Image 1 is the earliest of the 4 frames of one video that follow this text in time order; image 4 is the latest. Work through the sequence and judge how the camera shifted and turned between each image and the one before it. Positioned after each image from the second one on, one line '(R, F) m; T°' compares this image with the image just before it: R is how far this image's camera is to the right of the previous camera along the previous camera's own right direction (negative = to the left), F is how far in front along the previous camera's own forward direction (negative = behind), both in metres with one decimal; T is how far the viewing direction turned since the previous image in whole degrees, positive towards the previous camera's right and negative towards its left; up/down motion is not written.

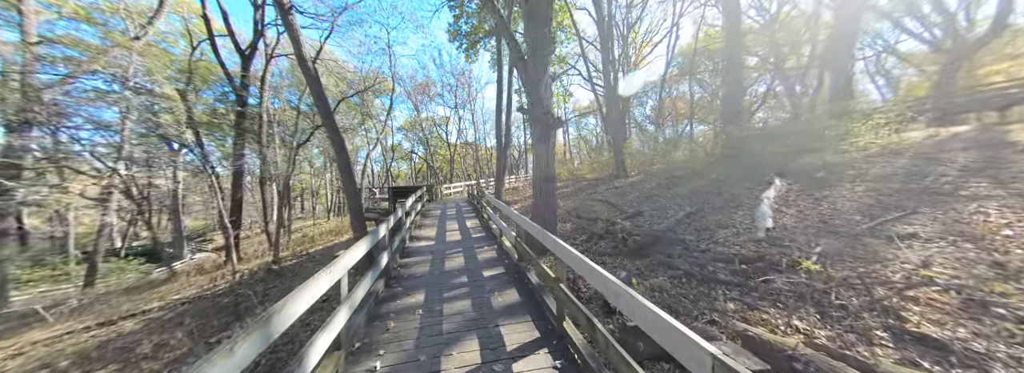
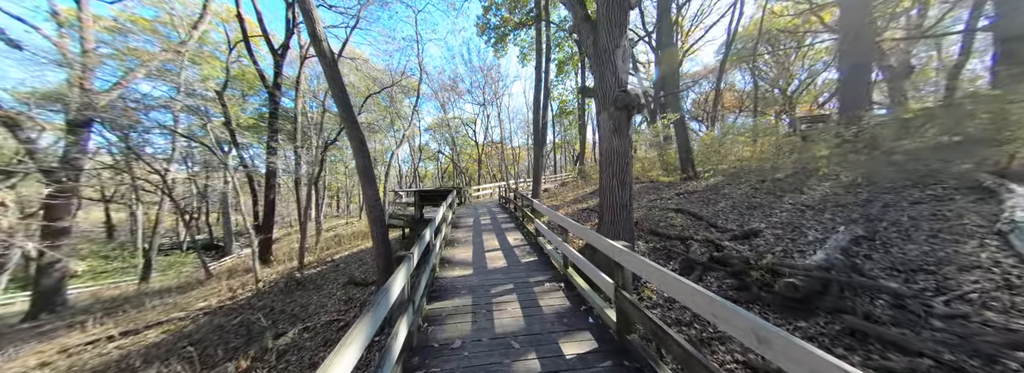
(-0.5, +1.3) m; -5°
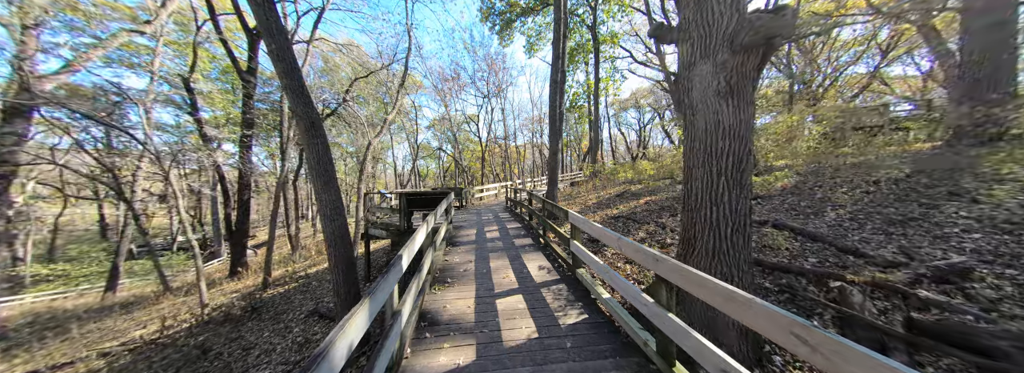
(-0.2, +1.6) m; 0°
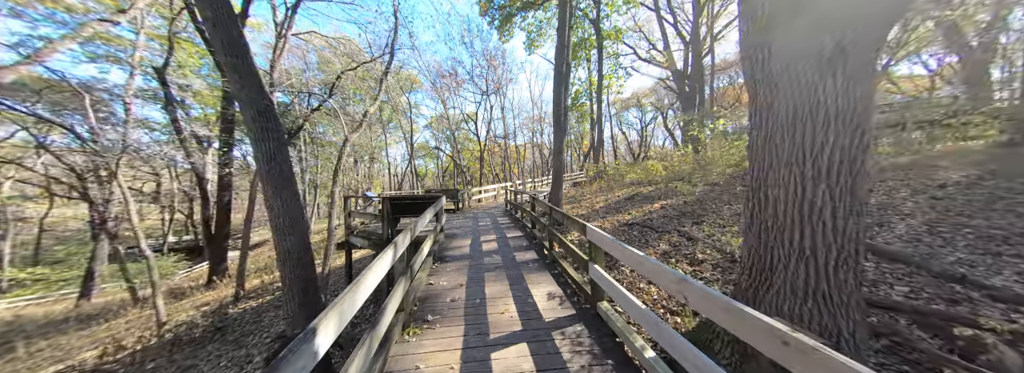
(0.0, +0.7) m; 0°
